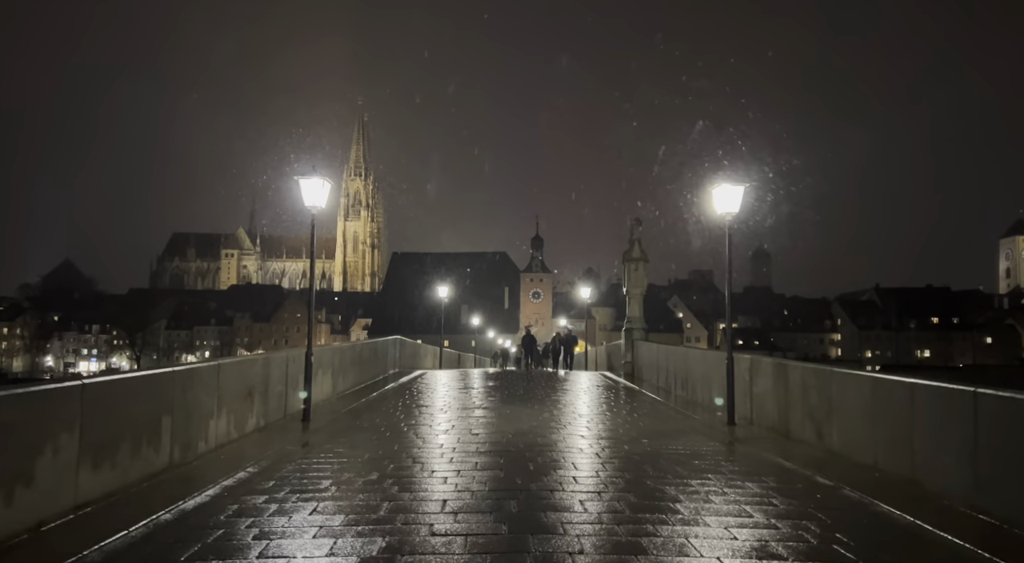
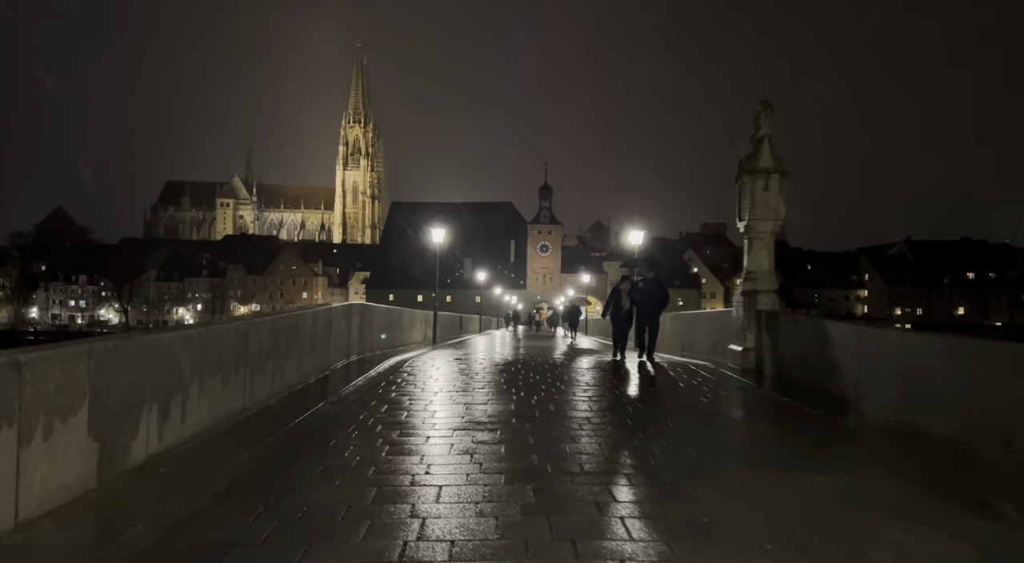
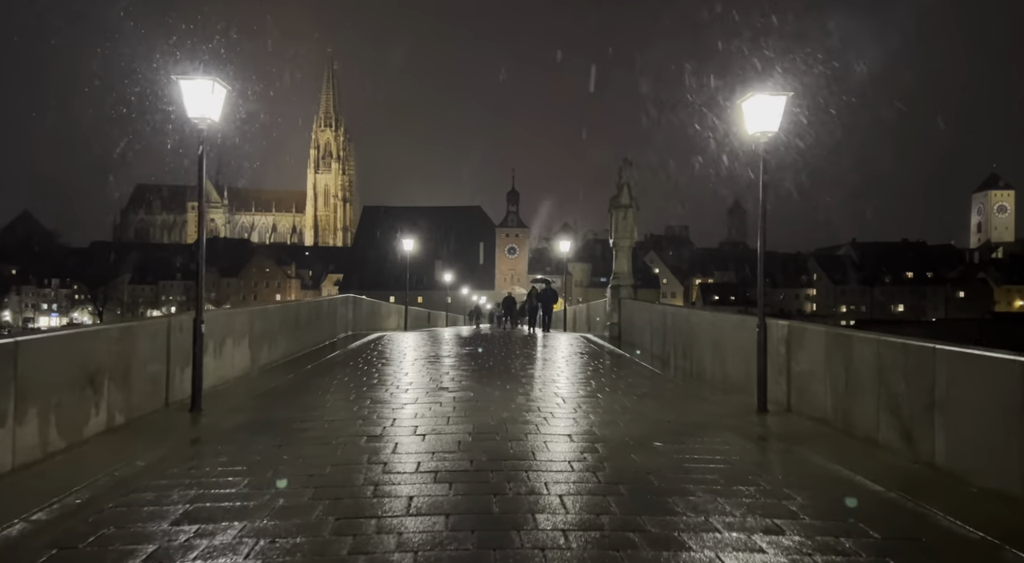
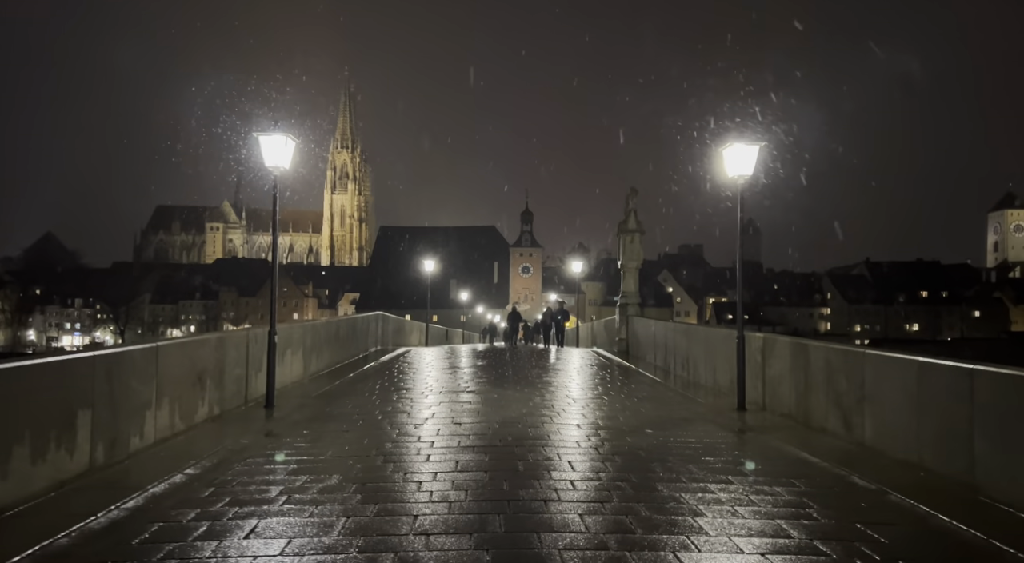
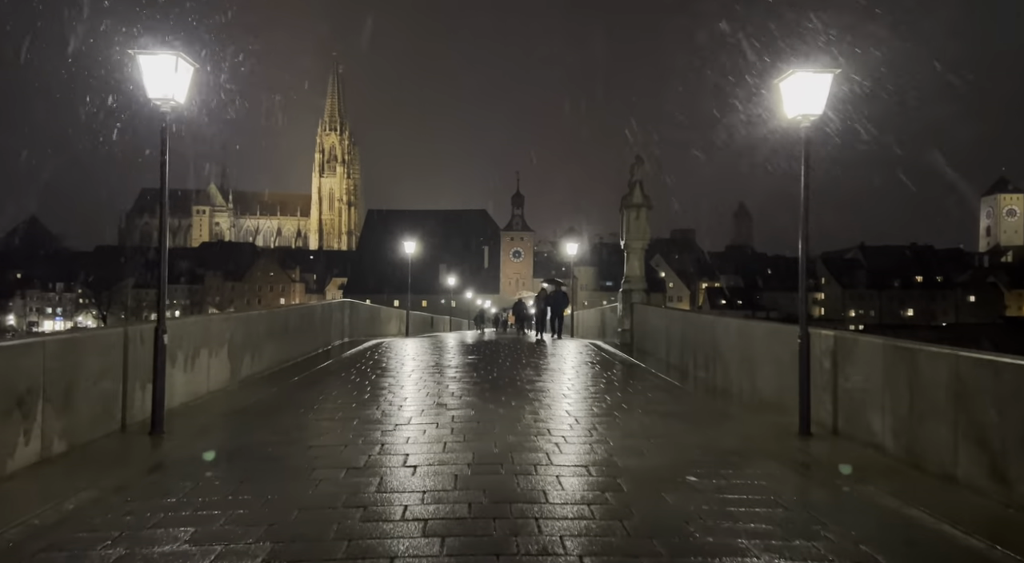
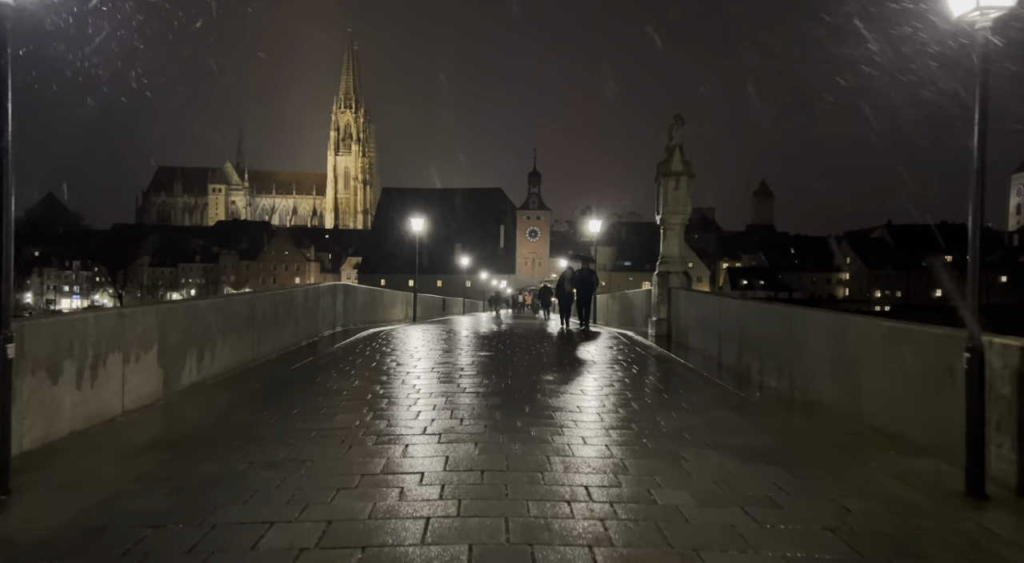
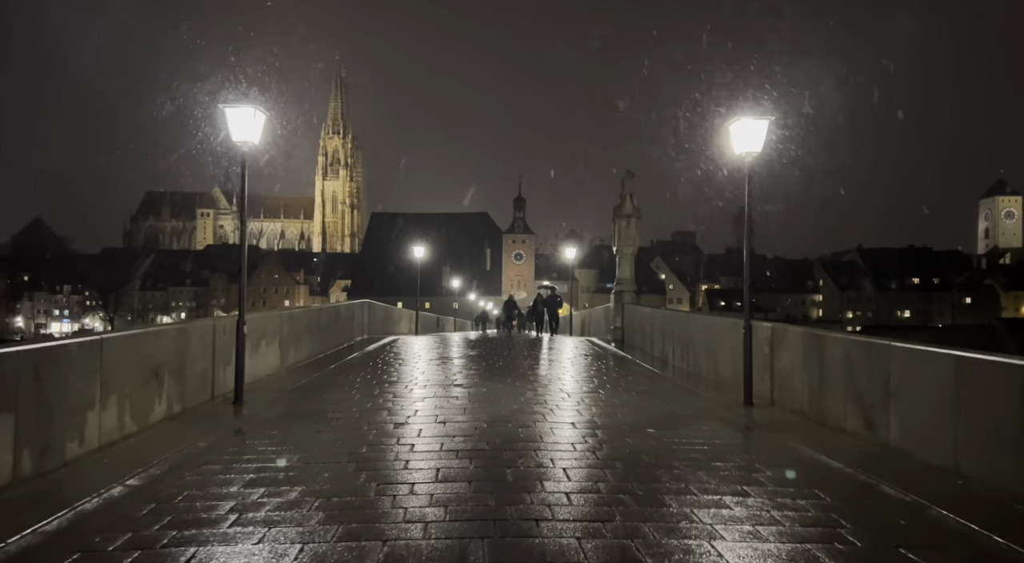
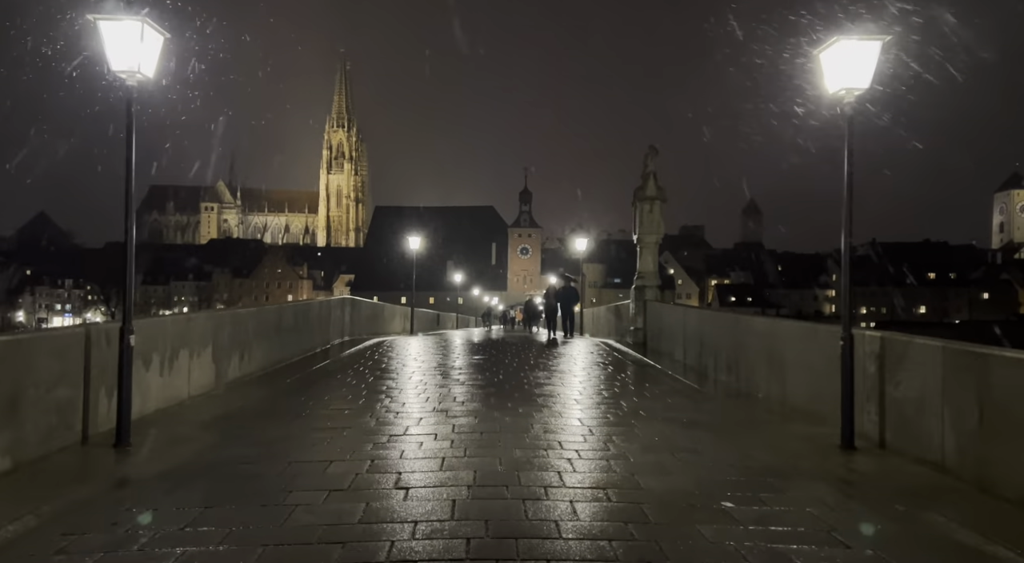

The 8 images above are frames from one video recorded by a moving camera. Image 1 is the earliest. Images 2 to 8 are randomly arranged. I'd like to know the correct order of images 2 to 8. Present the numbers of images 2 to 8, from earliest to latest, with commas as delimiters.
4, 7, 3, 5, 8, 6, 2
